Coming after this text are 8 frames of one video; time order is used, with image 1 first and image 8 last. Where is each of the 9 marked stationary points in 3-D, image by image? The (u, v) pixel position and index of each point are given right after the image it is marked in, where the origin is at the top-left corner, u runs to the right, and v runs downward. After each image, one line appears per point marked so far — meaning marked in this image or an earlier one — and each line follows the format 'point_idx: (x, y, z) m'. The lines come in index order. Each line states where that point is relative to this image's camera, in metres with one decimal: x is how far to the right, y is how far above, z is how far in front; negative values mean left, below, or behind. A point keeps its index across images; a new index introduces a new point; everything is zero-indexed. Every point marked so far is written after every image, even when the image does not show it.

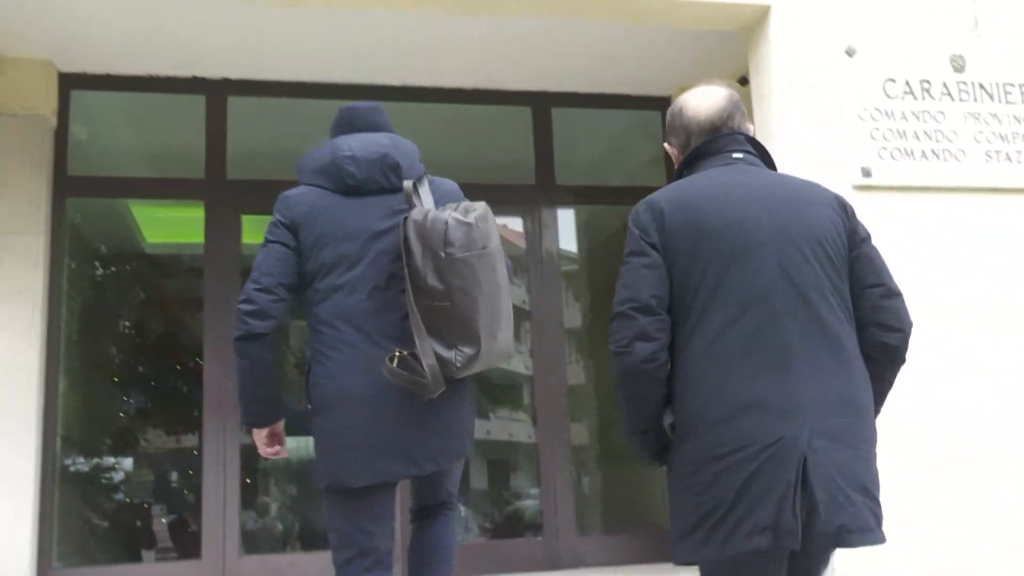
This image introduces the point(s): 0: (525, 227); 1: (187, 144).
0: (+0.1, +0.4, +6.3) m
1: (-1.9, +0.8, +6.0) m
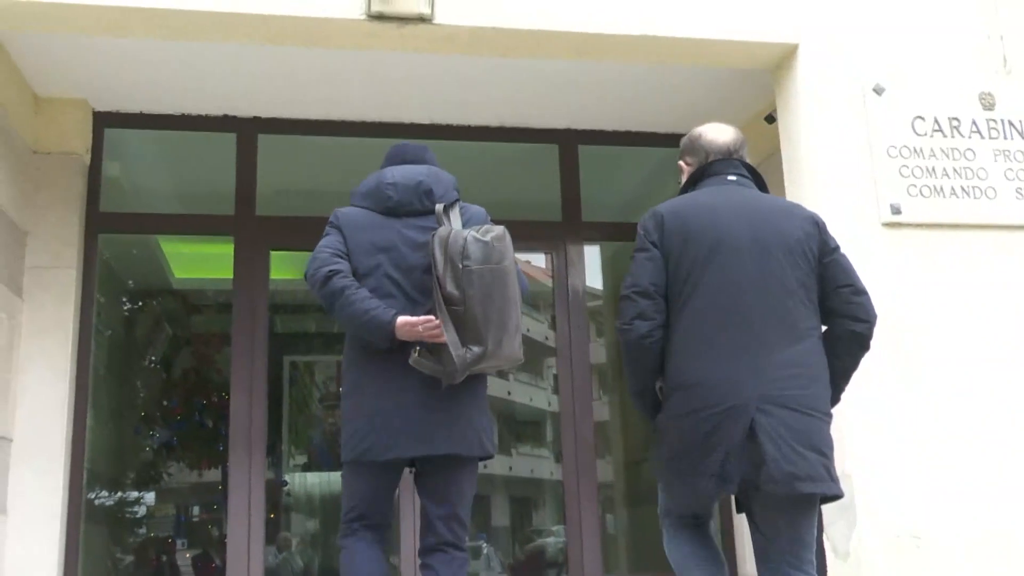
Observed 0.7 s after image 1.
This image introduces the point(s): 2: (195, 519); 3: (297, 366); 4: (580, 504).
0: (+0.2, +0.2, +6.3) m
1: (-1.7, +0.6, +6.1) m
2: (-1.8, -1.3, +5.8) m
3: (-1.2, -0.5, +6.0) m
4: (+0.4, -1.2, +6.0) m
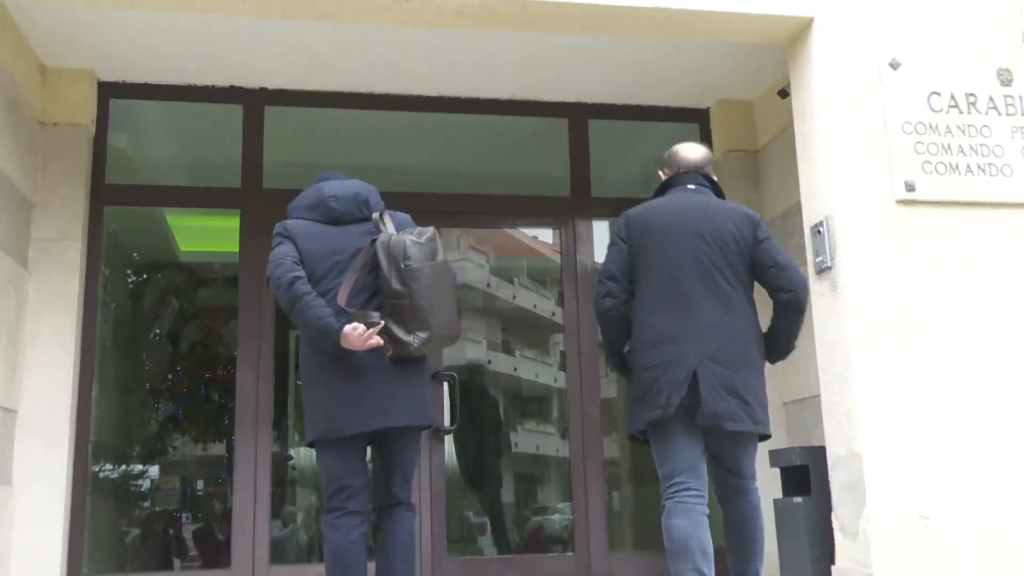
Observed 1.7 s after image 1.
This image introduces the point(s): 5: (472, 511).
0: (+0.3, +0.3, +6.3) m
1: (-1.7, +0.8, +6.0) m
2: (-1.8, -1.2, +5.8) m
3: (-1.2, -0.3, +6.0) m
4: (+0.4, -1.1, +6.0) m
5: (-0.2, -1.3, +5.9) m
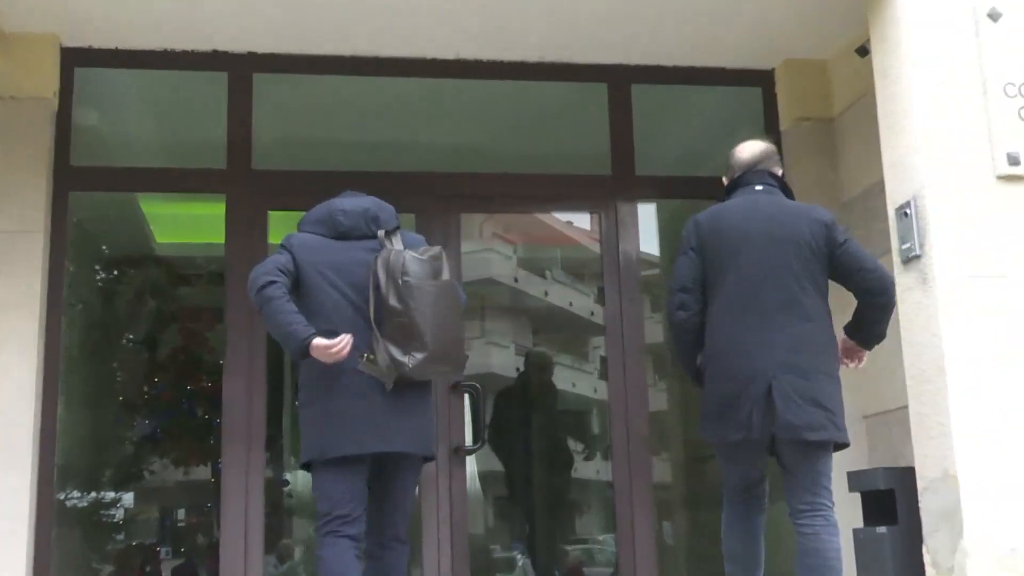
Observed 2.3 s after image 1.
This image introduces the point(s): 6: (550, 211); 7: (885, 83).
0: (+0.4, +0.3, +5.4) m
1: (-1.5, +0.8, +5.2) m
2: (-1.6, -1.1, +5.0) m
3: (-1.0, -0.3, +5.1) m
4: (+0.6, -1.1, +5.1) m
5: (-0.1, -1.2, +5.0) m
6: (+0.2, +0.4, +5.3) m
7: (+1.6, +0.9, +4.3) m
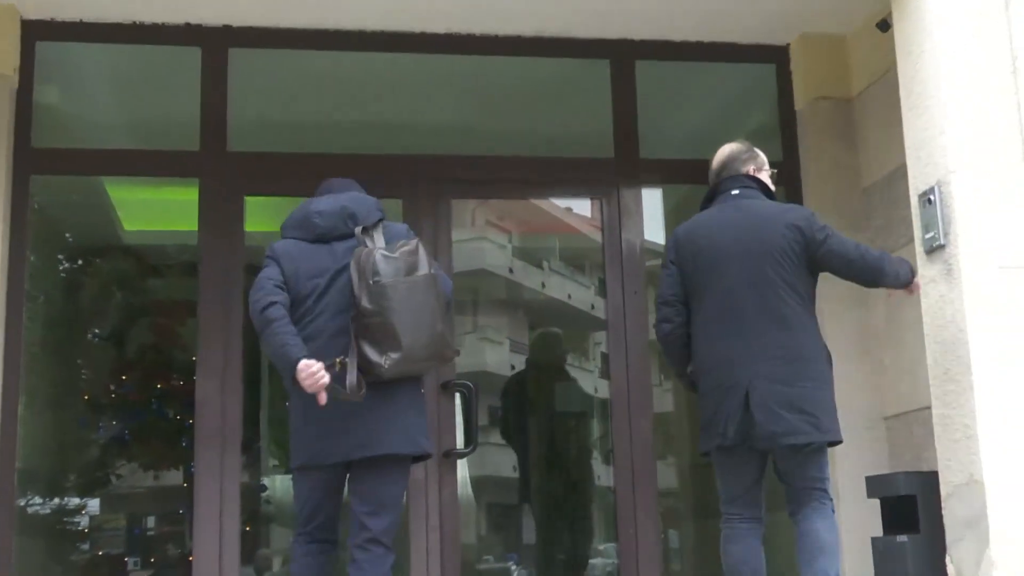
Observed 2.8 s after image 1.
0: (+0.4, +0.4, +5.0) m
1: (-1.6, +0.8, +4.8) m
2: (-1.6, -1.1, +4.7) m
3: (-1.1, -0.2, +4.8) m
4: (+0.6, -1.0, +4.7) m
5: (-0.1, -1.2, +4.7) m
6: (+0.2, +0.4, +5.0) m
7: (+1.6, +0.9, +4.0) m
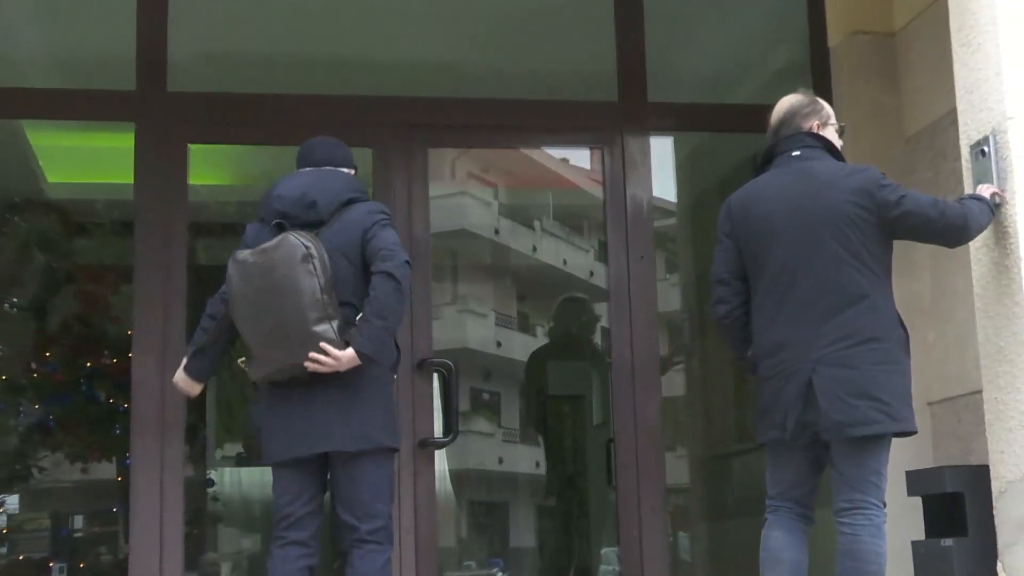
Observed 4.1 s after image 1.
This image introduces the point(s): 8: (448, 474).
0: (+0.4, +0.5, +4.3) m
1: (-1.6, +1.0, +4.2) m
2: (-1.7, -1.0, +4.0) m
3: (-1.1, -0.1, +4.1) m
4: (+0.5, -0.9, +4.1) m
5: (-0.1, -1.1, +4.0) m
6: (+0.1, +0.6, +4.3) m
7: (+1.5, +1.0, +3.3) m
8: (-0.3, -0.7, +4.0) m
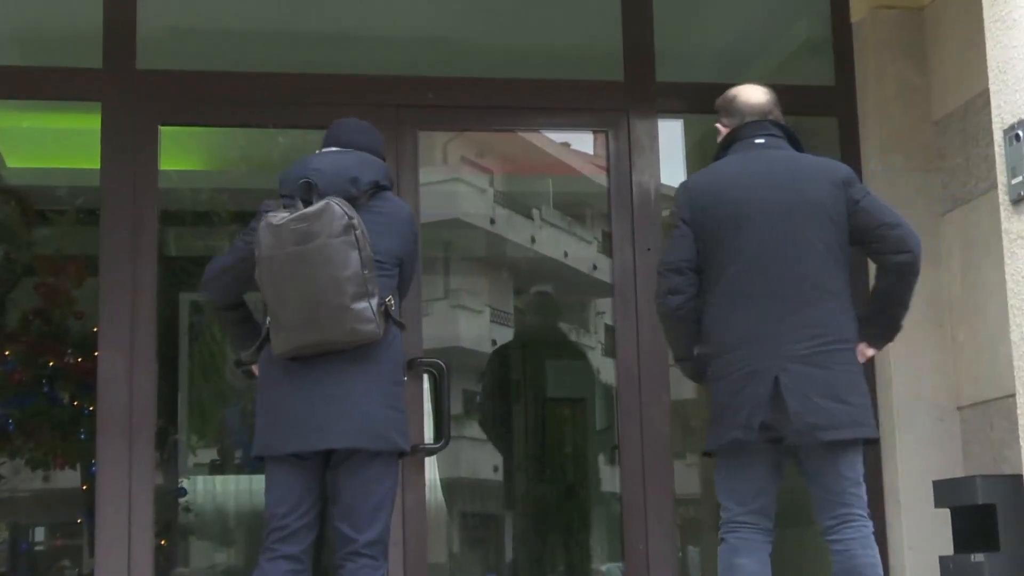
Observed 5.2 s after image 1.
0: (+0.3, +0.5, +4.0) m
1: (-1.6, +1.0, +3.9) m
2: (-1.7, -0.9, +3.7) m
3: (-1.1, -0.1, +3.8) m
4: (+0.5, -0.9, +3.8) m
5: (-0.2, -1.0, +3.7) m
6: (+0.1, +0.6, +4.0) m
7: (+1.5, +1.0, +3.0) m
8: (-0.3, -0.7, +3.7) m
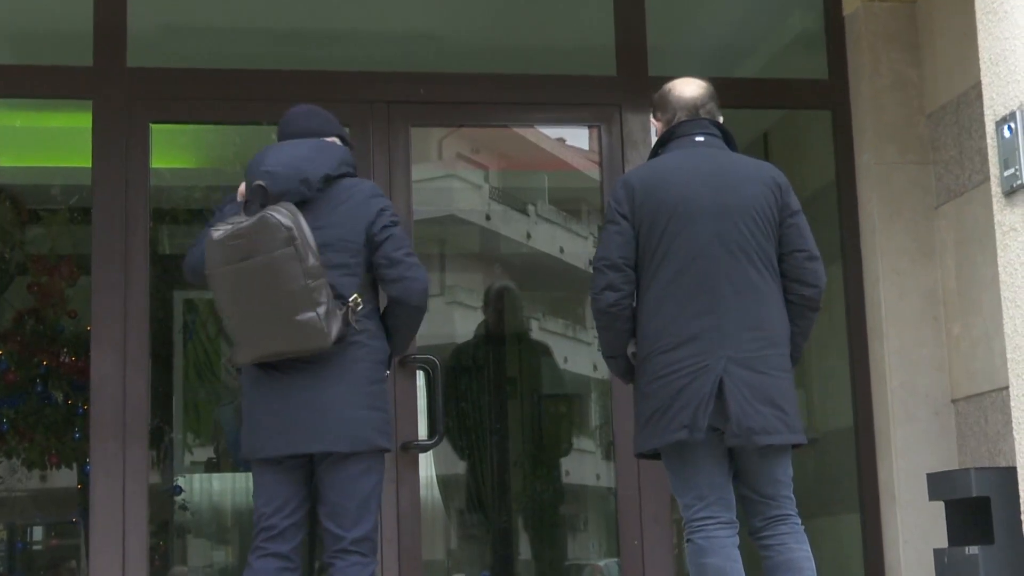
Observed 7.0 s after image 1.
0: (+0.3, +0.6, +4.0) m
1: (-1.6, +1.0, +3.8) m
2: (-1.7, -0.9, +3.7) m
3: (-1.1, -0.1, +3.8) m
4: (+0.5, -0.9, +3.8) m
5: (-0.2, -1.0, +3.7) m
6: (+0.1, +0.6, +4.0) m
7: (+1.5, +1.1, +3.0) m
8: (-0.3, -0.7, +3.7) m
